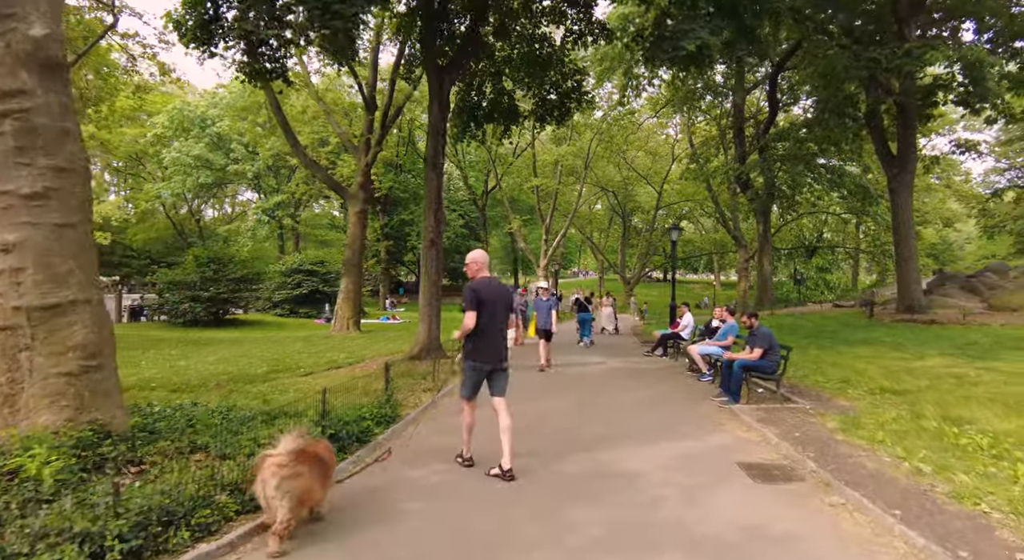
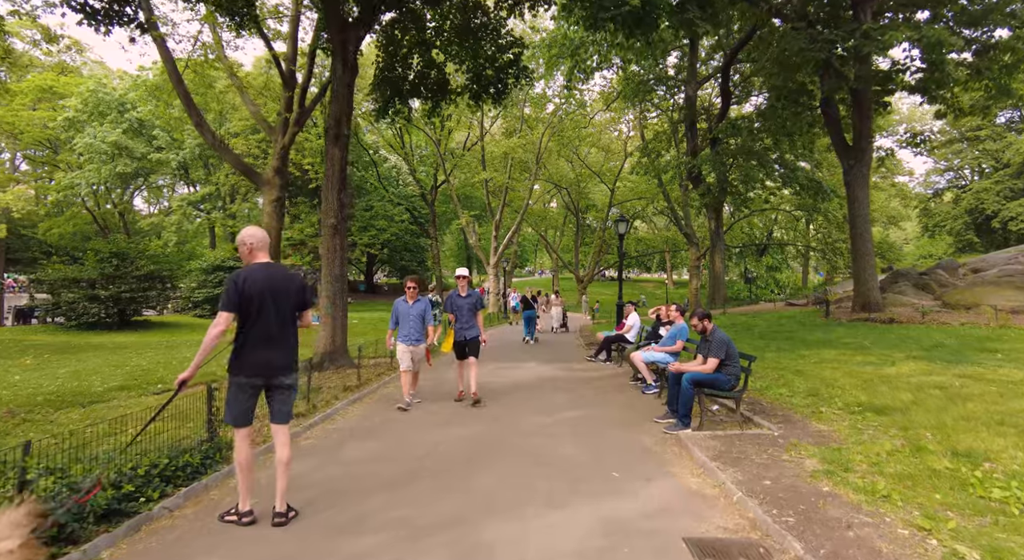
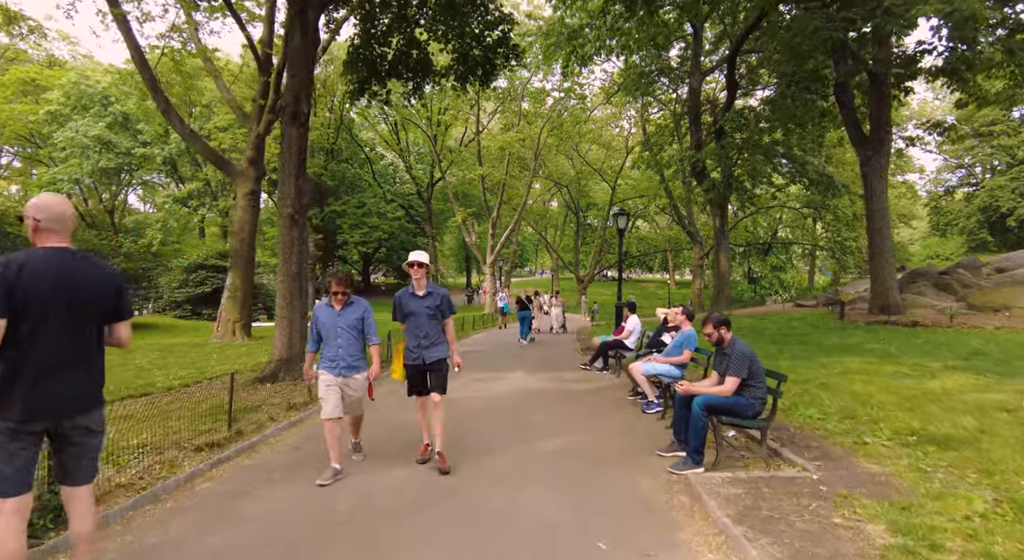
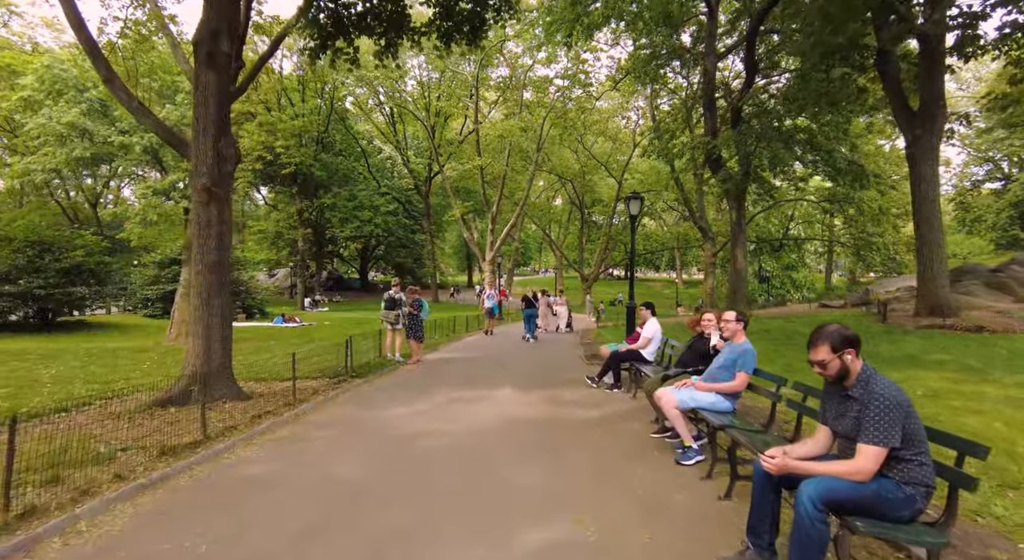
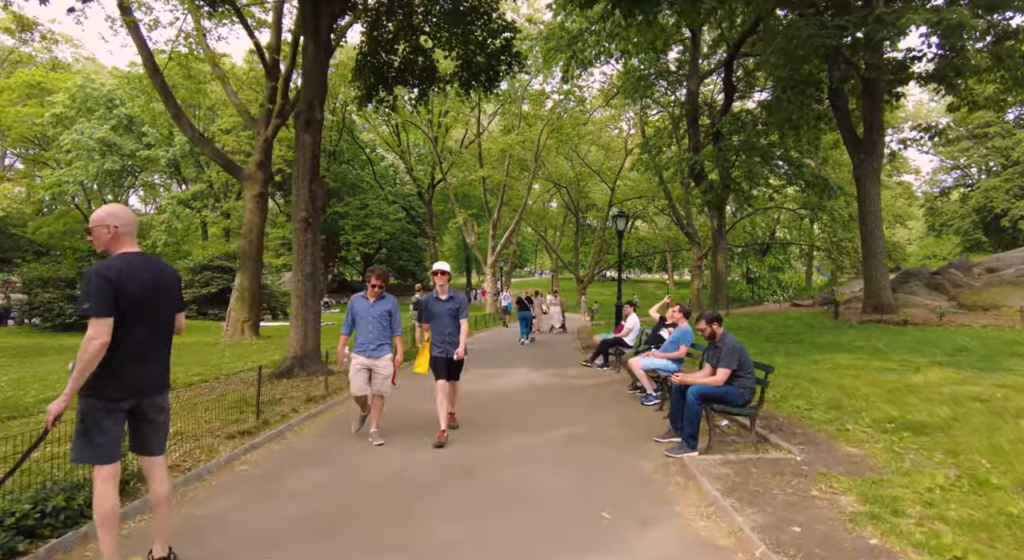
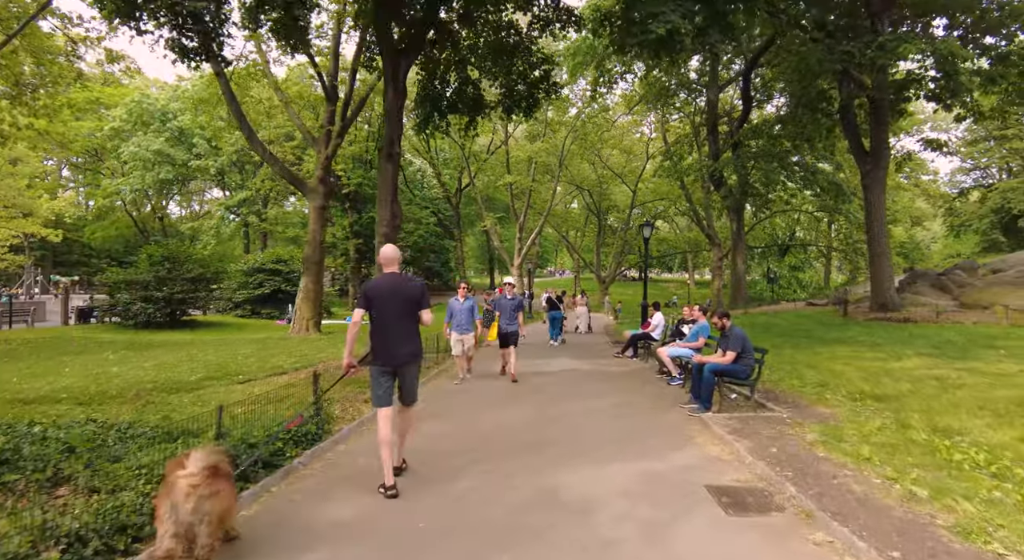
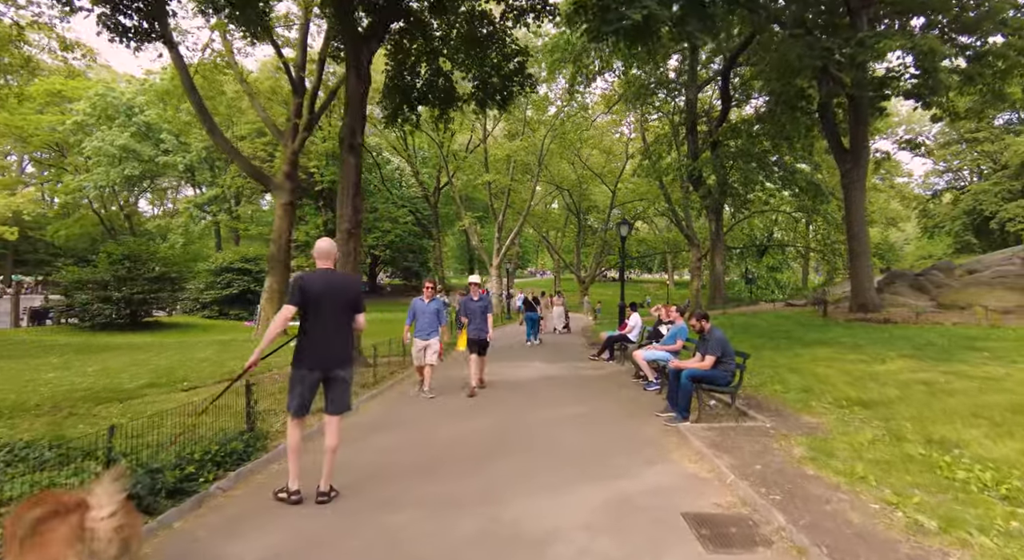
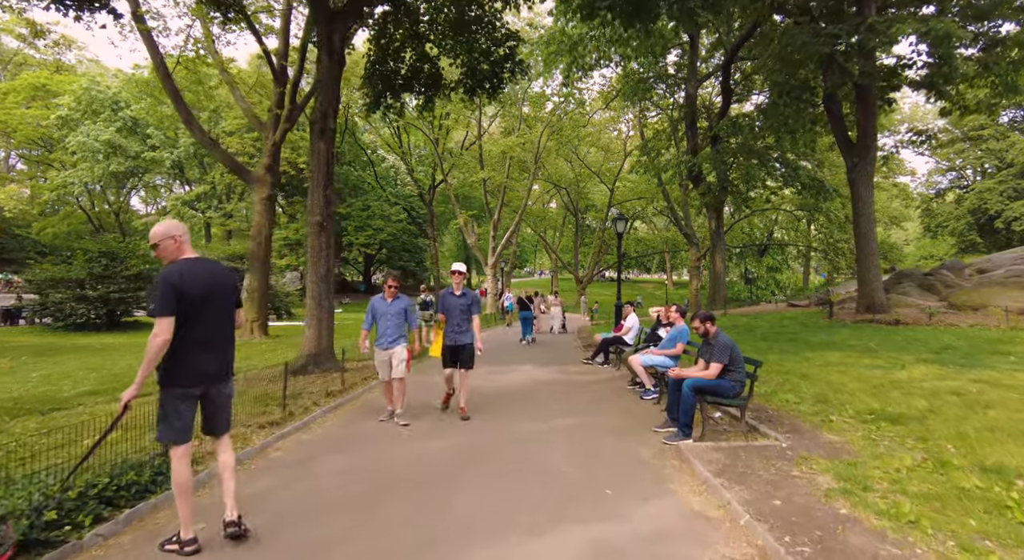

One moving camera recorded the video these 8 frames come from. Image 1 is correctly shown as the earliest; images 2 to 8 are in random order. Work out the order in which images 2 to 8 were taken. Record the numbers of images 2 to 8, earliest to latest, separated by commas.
6, 7, 2, 8, 5, 3, 4
